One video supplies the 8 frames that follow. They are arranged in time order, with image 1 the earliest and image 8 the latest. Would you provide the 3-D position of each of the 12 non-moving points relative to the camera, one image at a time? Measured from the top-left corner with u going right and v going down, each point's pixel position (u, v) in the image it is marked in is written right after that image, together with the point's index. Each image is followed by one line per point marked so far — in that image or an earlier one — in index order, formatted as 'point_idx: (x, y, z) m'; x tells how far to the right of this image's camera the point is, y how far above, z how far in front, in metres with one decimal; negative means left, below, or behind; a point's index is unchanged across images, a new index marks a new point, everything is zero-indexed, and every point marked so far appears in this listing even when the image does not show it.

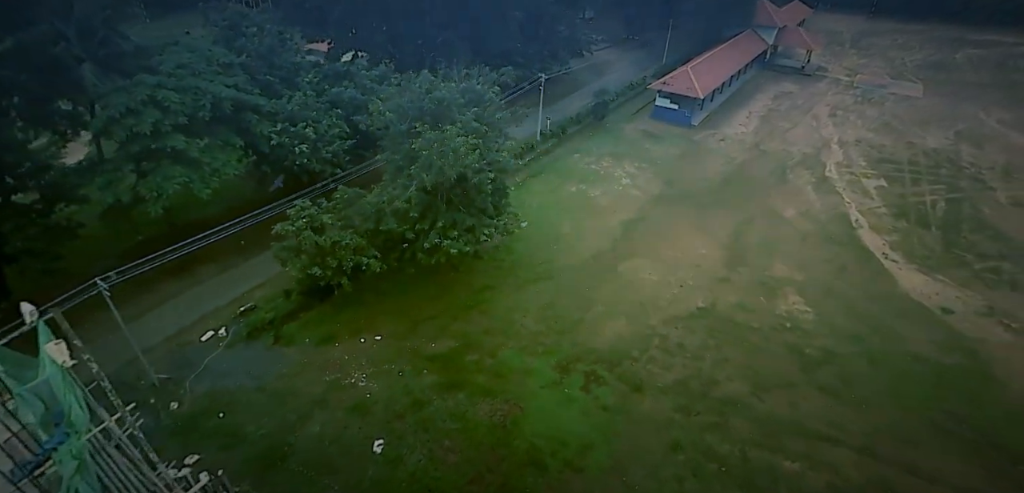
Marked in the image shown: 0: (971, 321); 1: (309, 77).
0: (+12.3, -2.0, +14.2) m
1: (-6.1, +5.1, +16.0) m
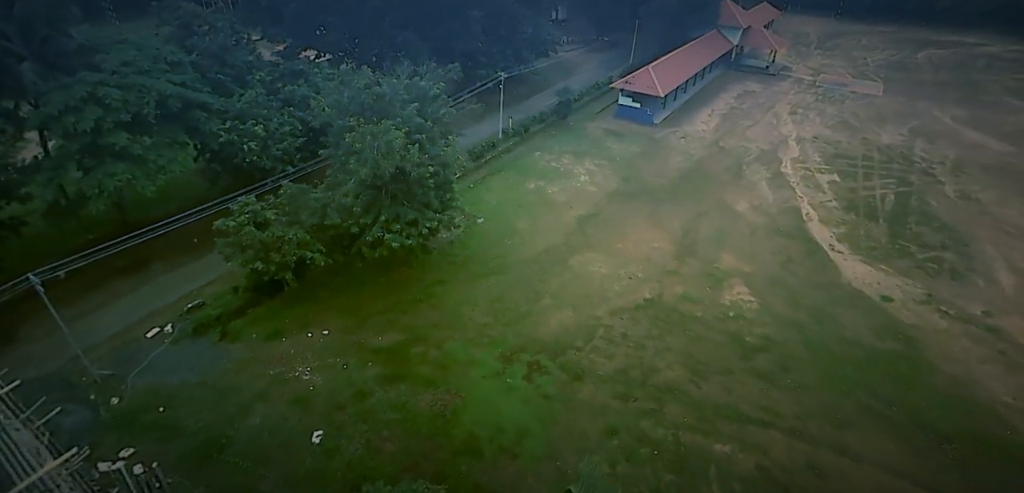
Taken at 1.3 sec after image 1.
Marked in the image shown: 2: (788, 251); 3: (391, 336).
0: (+11.0, -1.7, +14.6) m
1: (-7.6, +5.2, +16.1) m
2: (+8.7, -0.2, +16.8) m
3: (-3.0, -2.2, +13.0) m
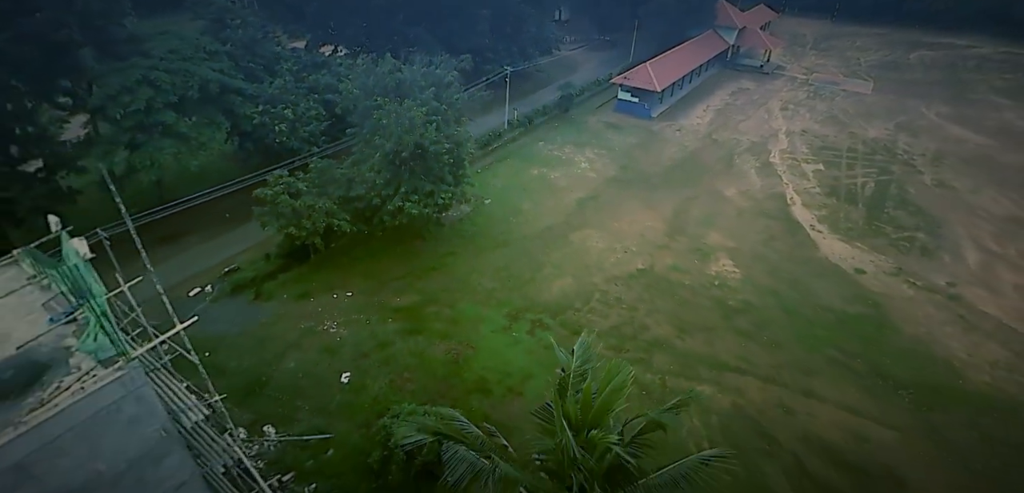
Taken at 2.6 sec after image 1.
0: (+11.1, -1.0, +16.0) m
1: (-7.4, +6.0, +17.6) m
2: (+8.9, +0.5, +18.2) m
3: (-2.8, -1.4, +14.5) m
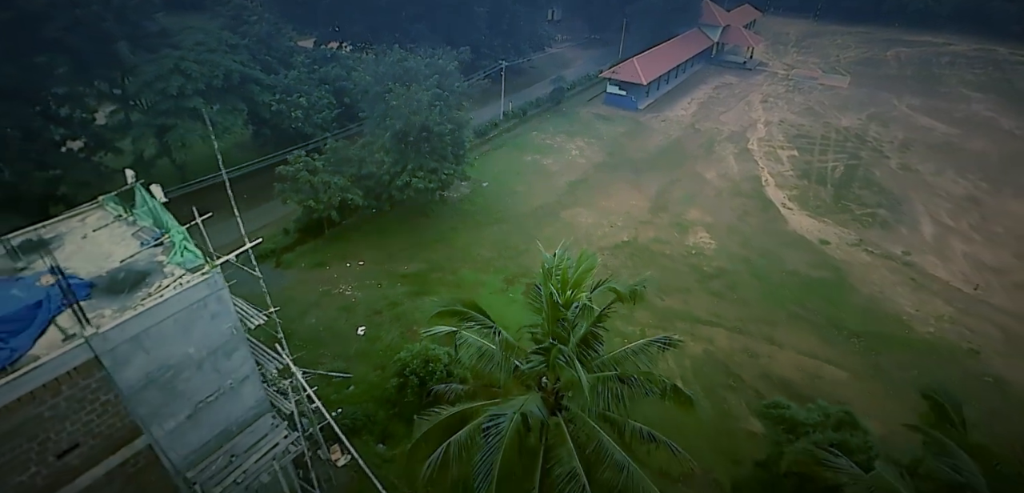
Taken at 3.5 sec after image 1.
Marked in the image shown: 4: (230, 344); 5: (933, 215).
0: (+11.0, -0.1, +17.6) m
1: (-7.6, +6.8, +19.1) m
2: (+8.7, +1.4, +19.8) m
3: (-2.9, -0.6, +16.0) m
4: (-3.9, -1.3, +7.2) m
5: (+15.9, +1.2, +20.0) m
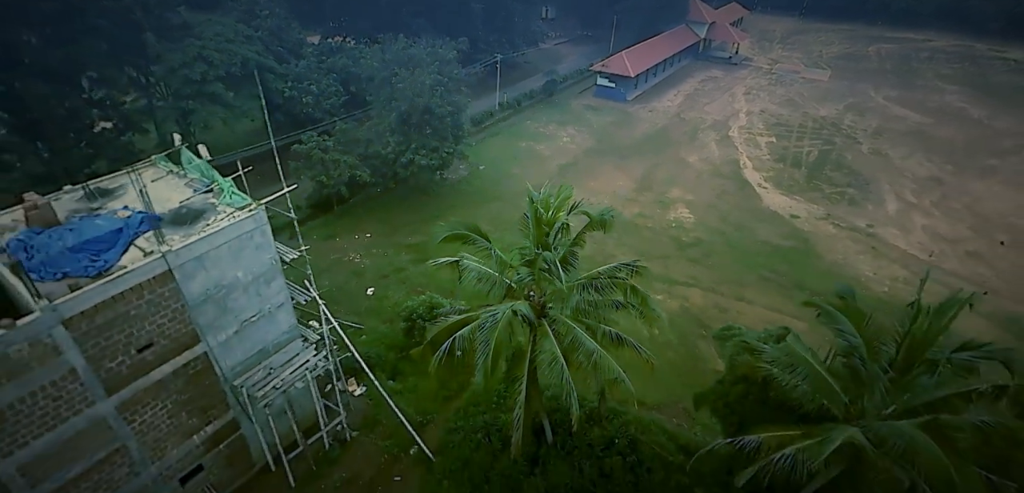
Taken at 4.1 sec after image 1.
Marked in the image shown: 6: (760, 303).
0: (+10.8, +0.9, +19.2) m
1: (-7.8, +7.7, +20.6) m
2: (+8.5, +2.4, +21.3) m
3: (-3.1, +0.3, +17.4) m
4: (-4.0, -0.4, +8.7) m
5: (+15.7, +2.2, +21.6) m
6: (+7.1, -1.6, +15.1) m
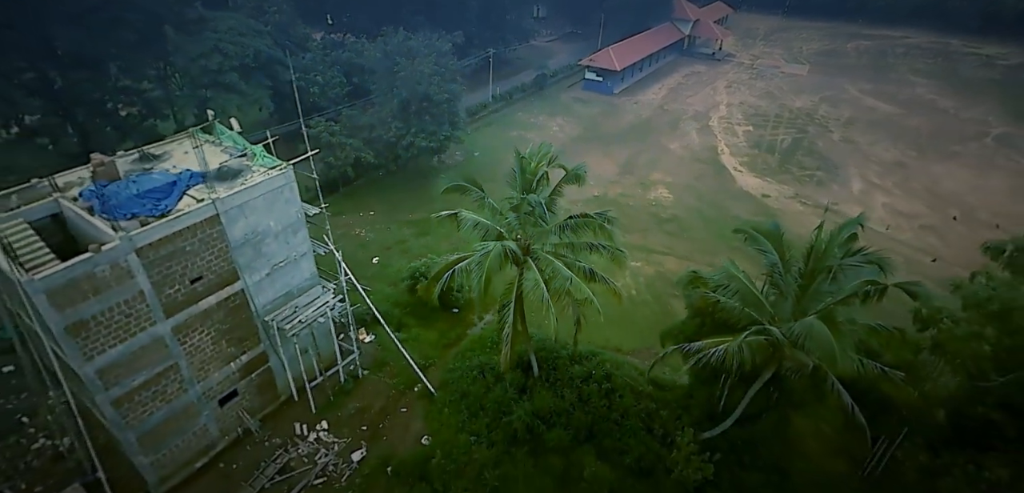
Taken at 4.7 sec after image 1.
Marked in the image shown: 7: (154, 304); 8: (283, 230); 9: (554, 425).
0: (+10.5, +1.8, +20.8) m
1: (-8.2, +8.5, +22.0) m
2: (+8.2, +3.3, +23.0) m
3: (-3.4, +1.2, +18.9) m
4: (-4.2, +0.4, +10.2) m
5: (+15.4, +3.1, +23.3) m
6: (+6.8, -0.7, +16.7) m
7: (-5.7, -0.9, +8.5) m
8: (-4.3, +0.3, +10.0) m
9: (+0.8, -3.6, +10.6) m
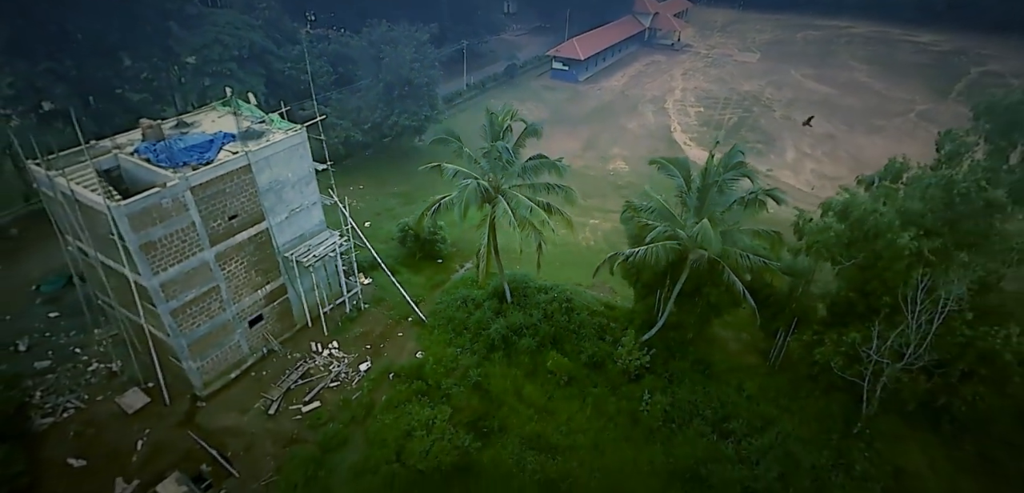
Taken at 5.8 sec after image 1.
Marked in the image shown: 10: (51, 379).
0: (+9.4, +3.5, +23.6) m
1: (-9.5, +9.6, +24.1) m
2: (+7.0, +4.9, +25.7) m
3: (-4.4, +2.4, +21.2) m
4: (-4.8, +1.6, +12.4) m
5: (+14.1, +4.9, +26.3) m
6: (+5.9, +0.9, +19.3) m
7: (-6.2, +0.2, +10.7) m
8: (-4.9, +1.5, +12.2) m
9: (+0.3, -2.2, +13.1) m
10: (-10.6, -3.0, +12.2) m
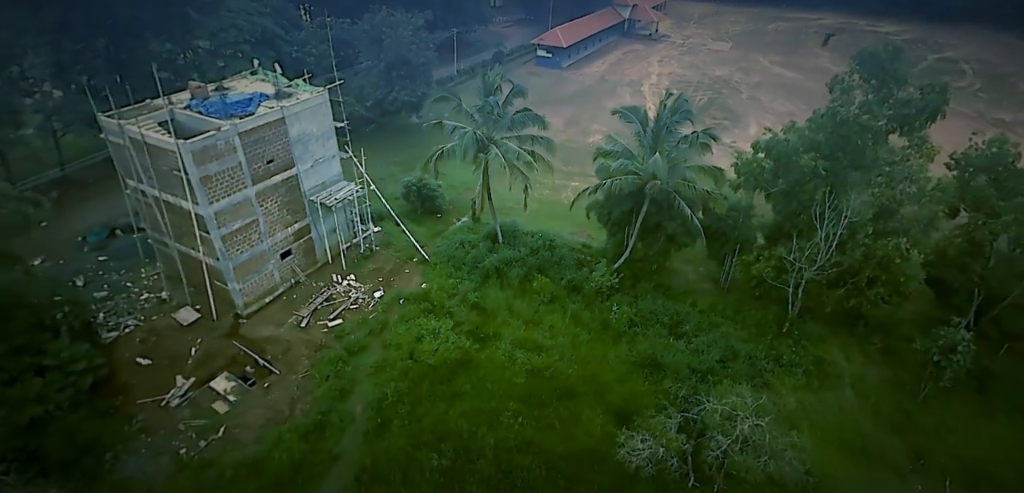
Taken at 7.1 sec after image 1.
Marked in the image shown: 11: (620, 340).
0: (+8.9, +5.2, +26.1) m
1: (-10.2, +11.1, +26.2) m
2: (+6.3, +6.6, +28.2) m
3: (-4.9, +4.0, +23.5) m
4: (-5.1, +3.2, +14.7) m
5: (+13.5, +6.7, +28.9) m
6: (+5.5, +2.5, +21.8) m
7: (-6.5, +1.8, +12.9) m
8: (-5.2, +3.1, +14.4) m
9: (0.0, -0.6, +15.4) m
10: (-10.8, -1.6, +14.3) m
11: (+2.7, -2.4, +13.4) m
